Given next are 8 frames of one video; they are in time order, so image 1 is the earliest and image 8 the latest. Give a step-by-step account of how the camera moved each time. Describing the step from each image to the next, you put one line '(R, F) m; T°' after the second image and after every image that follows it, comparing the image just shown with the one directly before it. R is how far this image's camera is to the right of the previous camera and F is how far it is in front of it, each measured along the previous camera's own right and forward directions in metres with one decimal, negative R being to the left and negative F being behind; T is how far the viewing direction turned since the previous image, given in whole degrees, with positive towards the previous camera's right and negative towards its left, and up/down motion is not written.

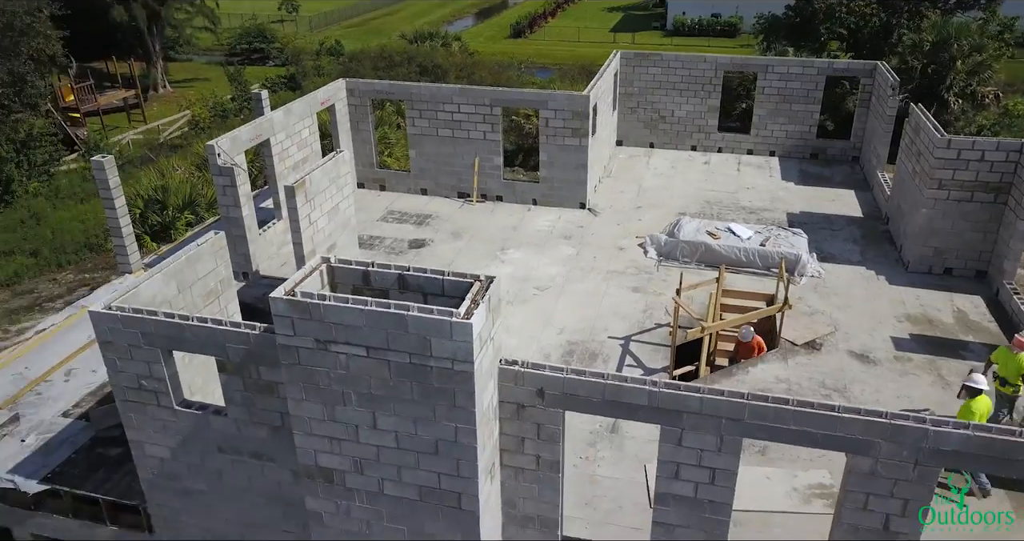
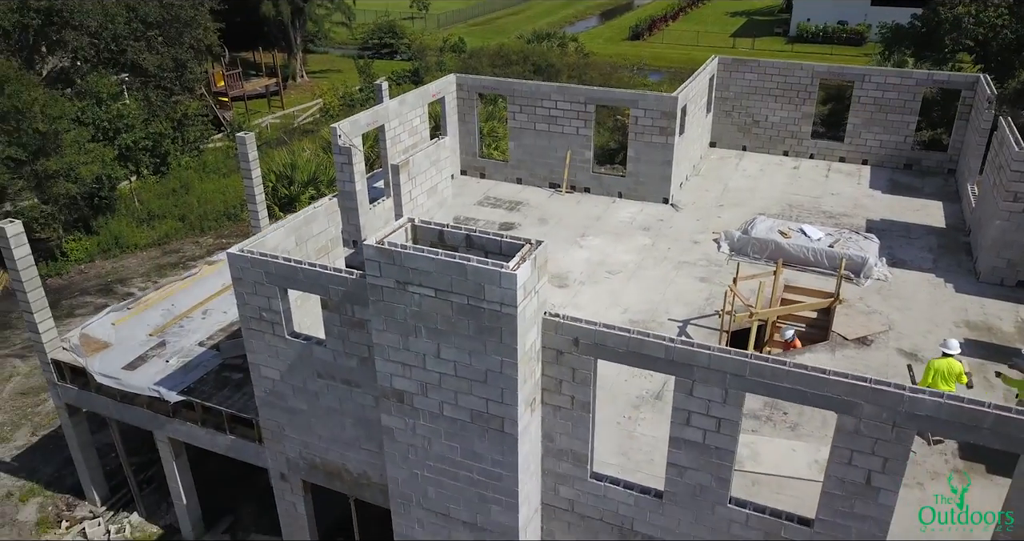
(+0.6, -1.2) m; -8°
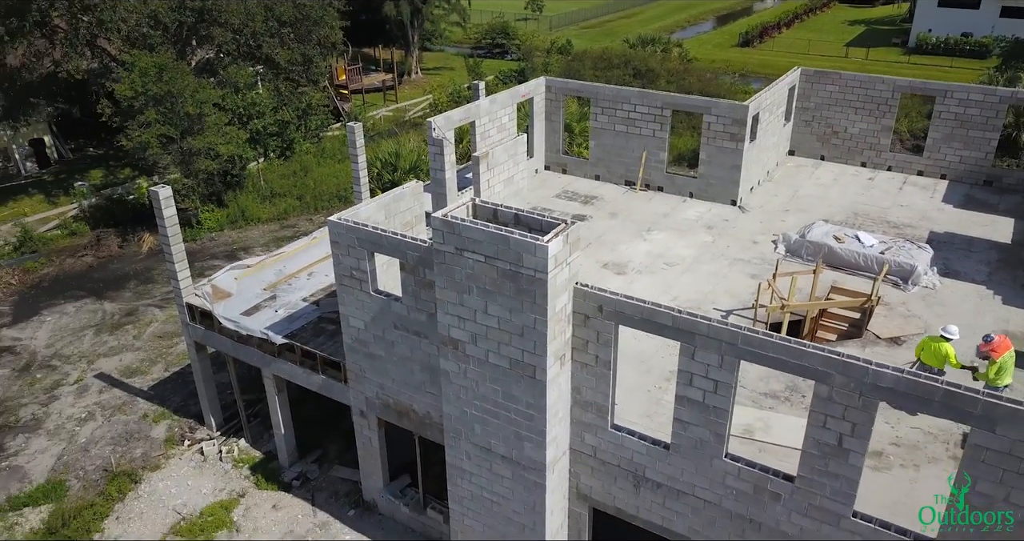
(+0.8, -1.4) m; -8°
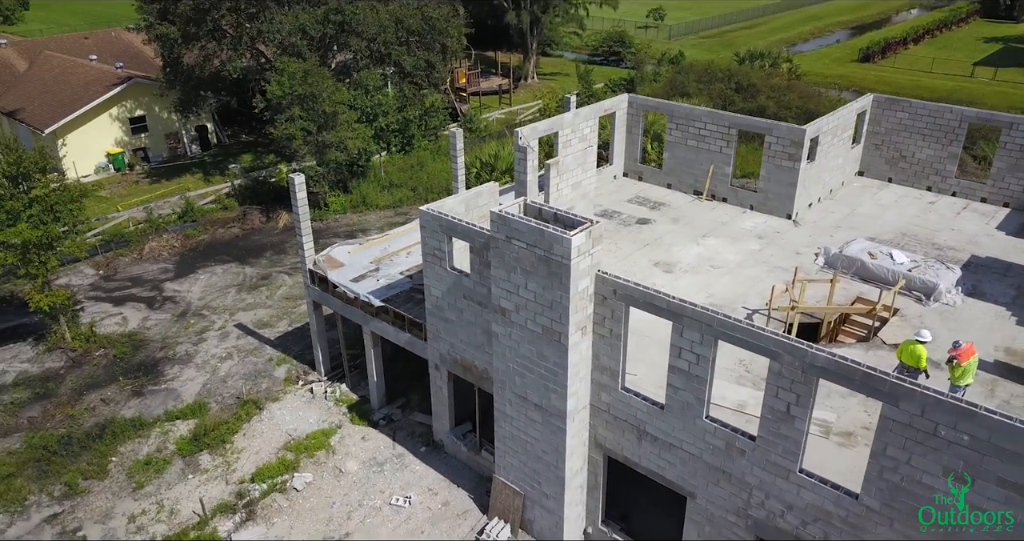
(+1.2, -2.4) m; -9°
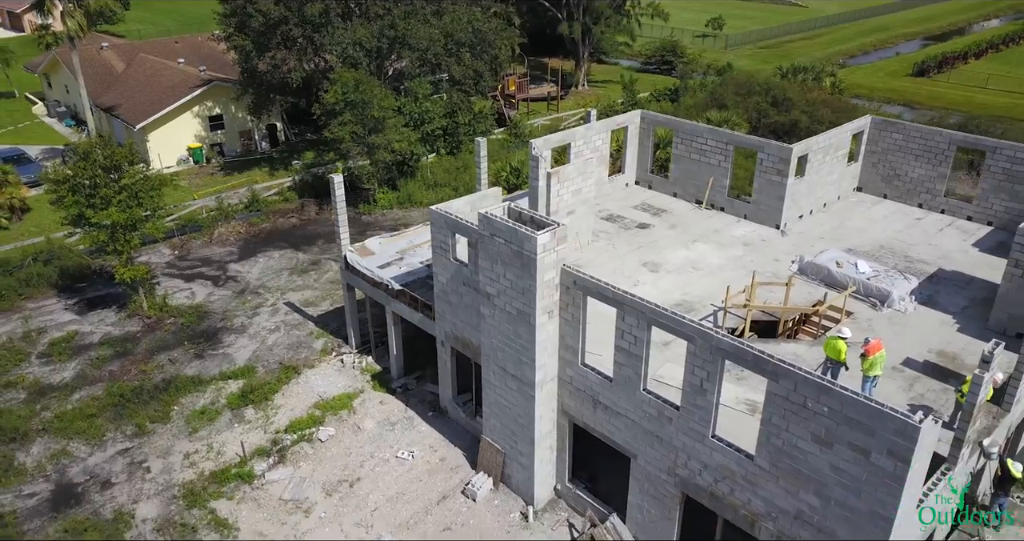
(+1.6, -2.3) m; -5°
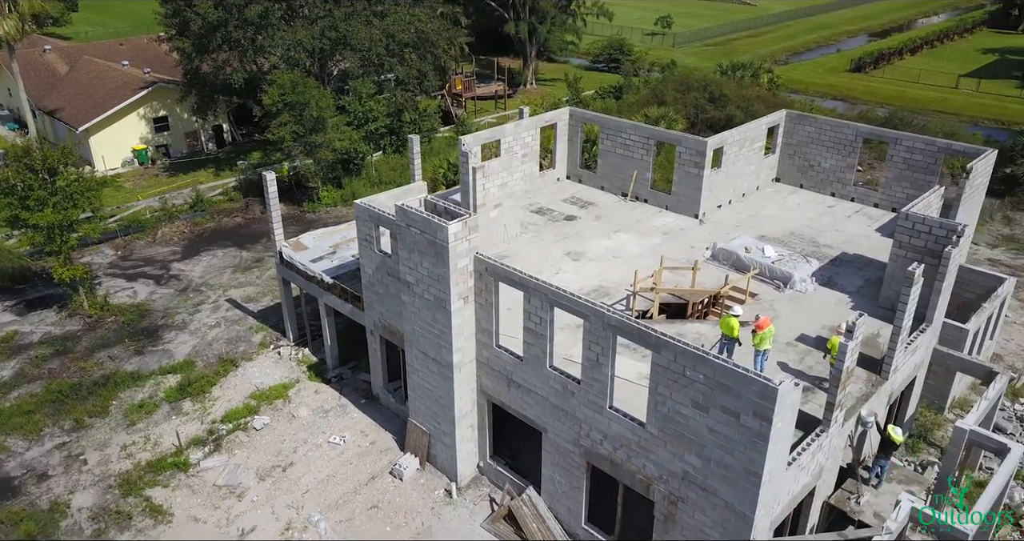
(+1.0, -0.8) m; +2°
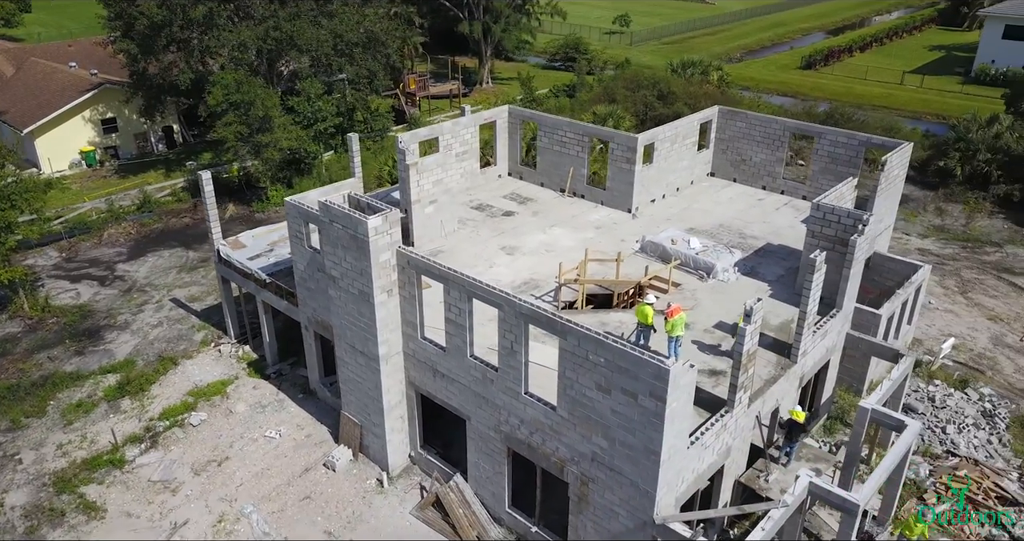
(+1.0, -0.4) m; +2°
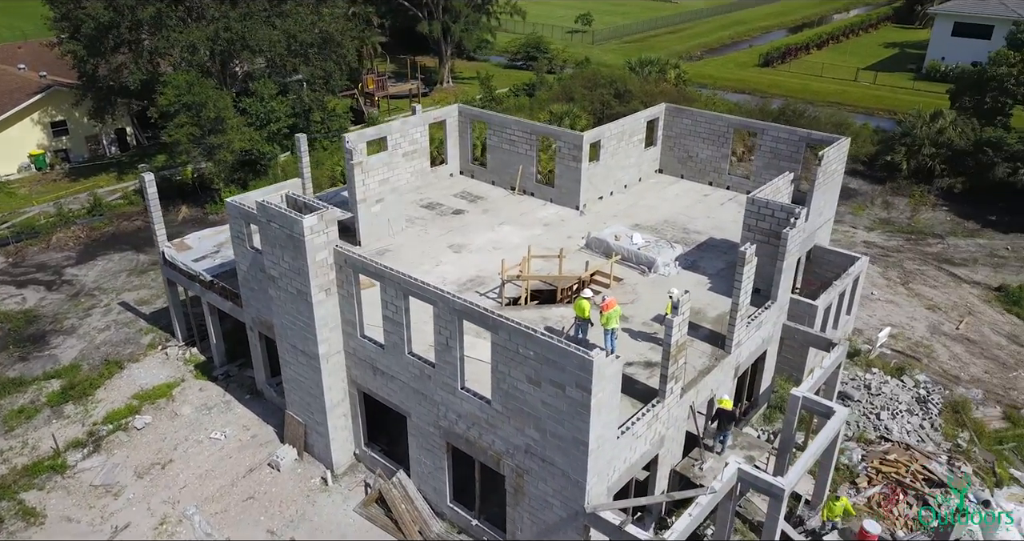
(+0.7, -0.2) m; +2°
